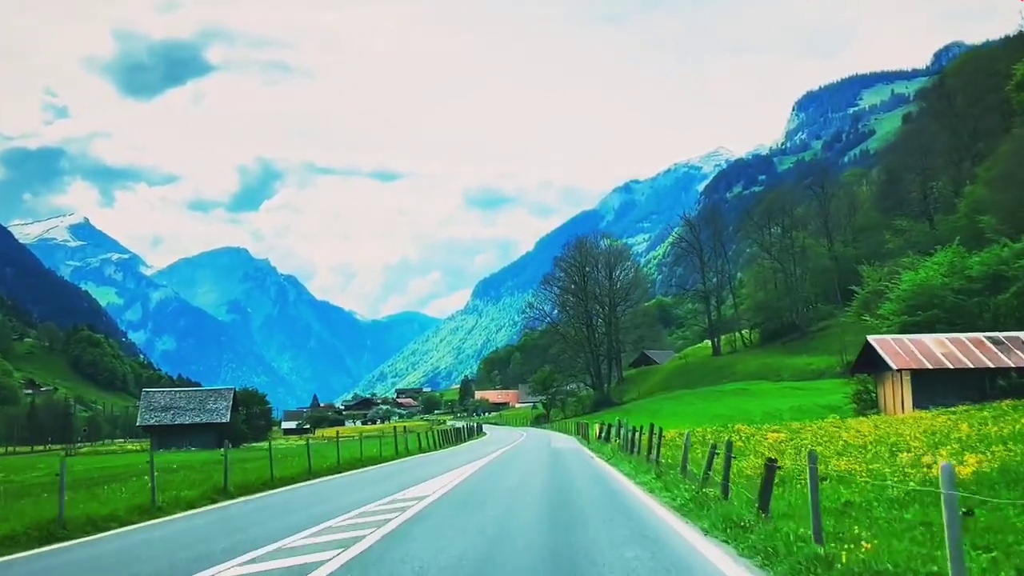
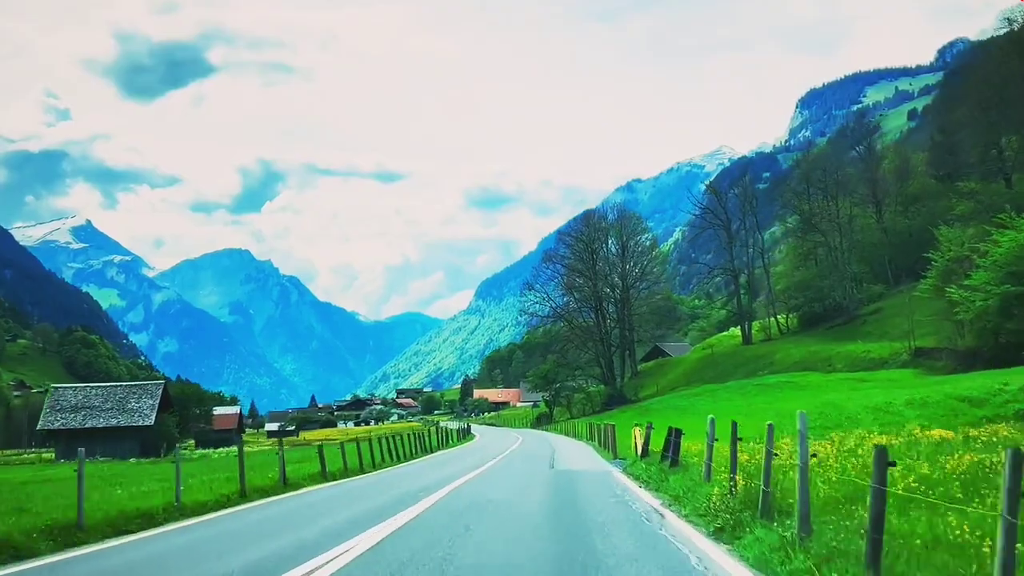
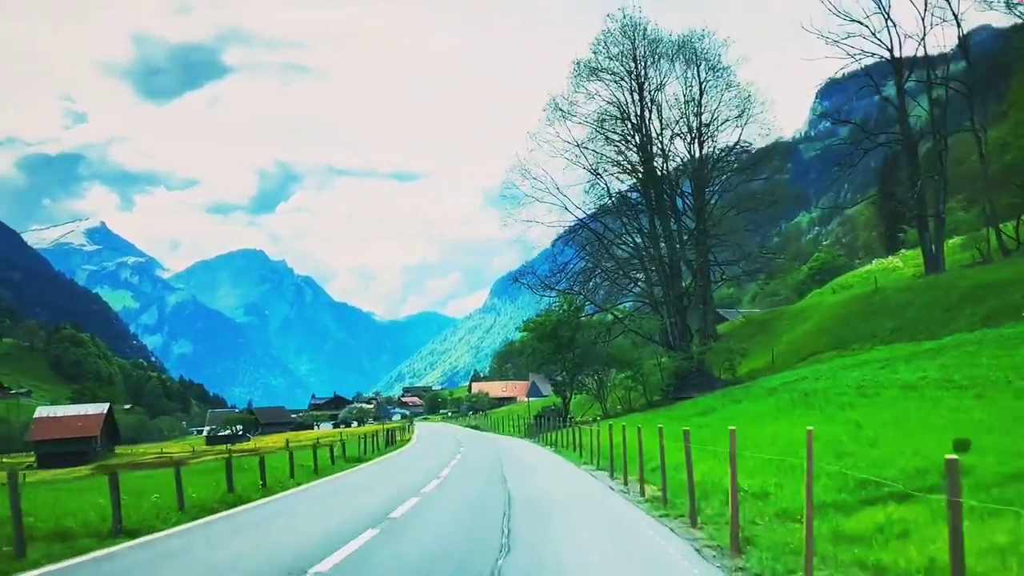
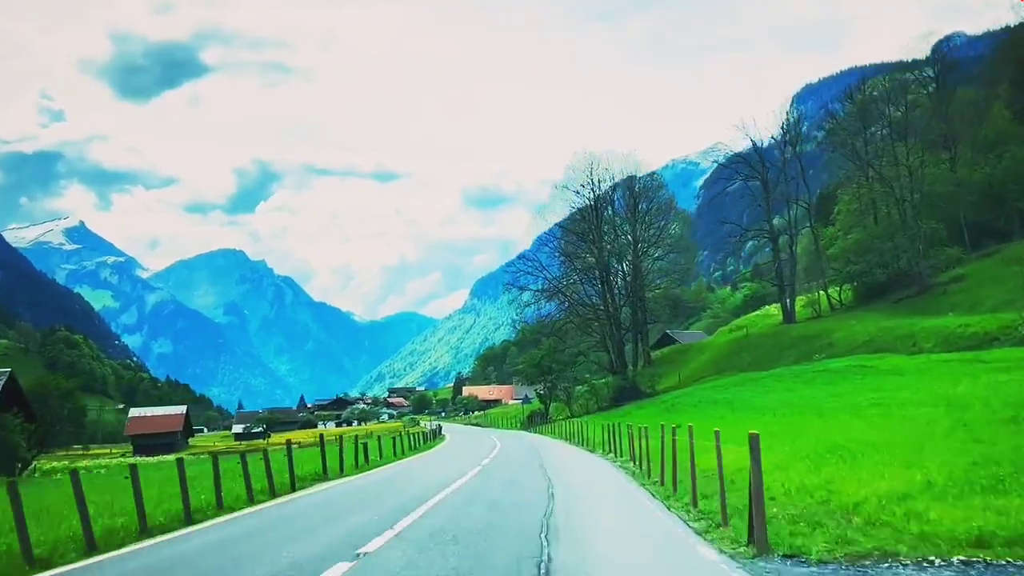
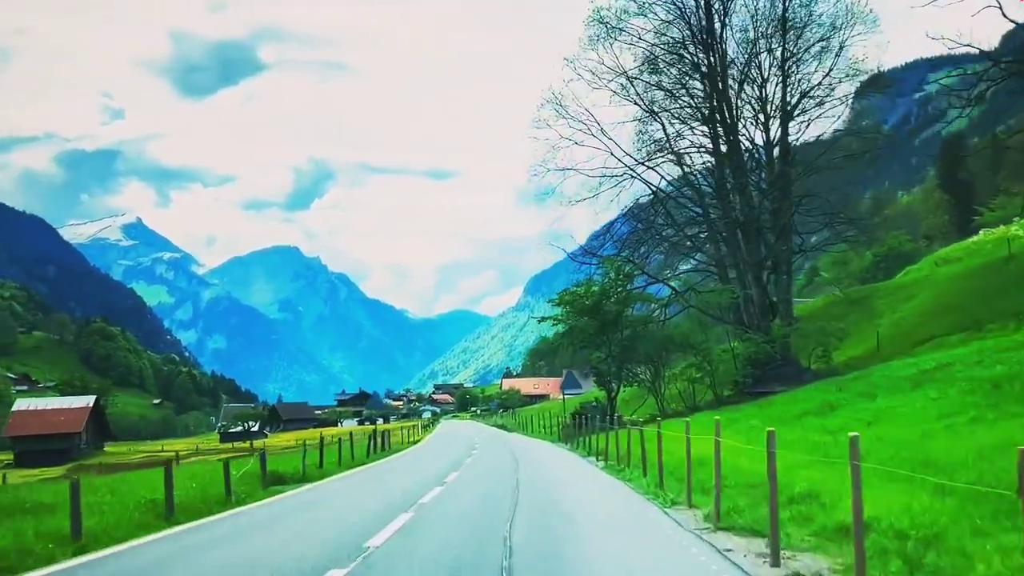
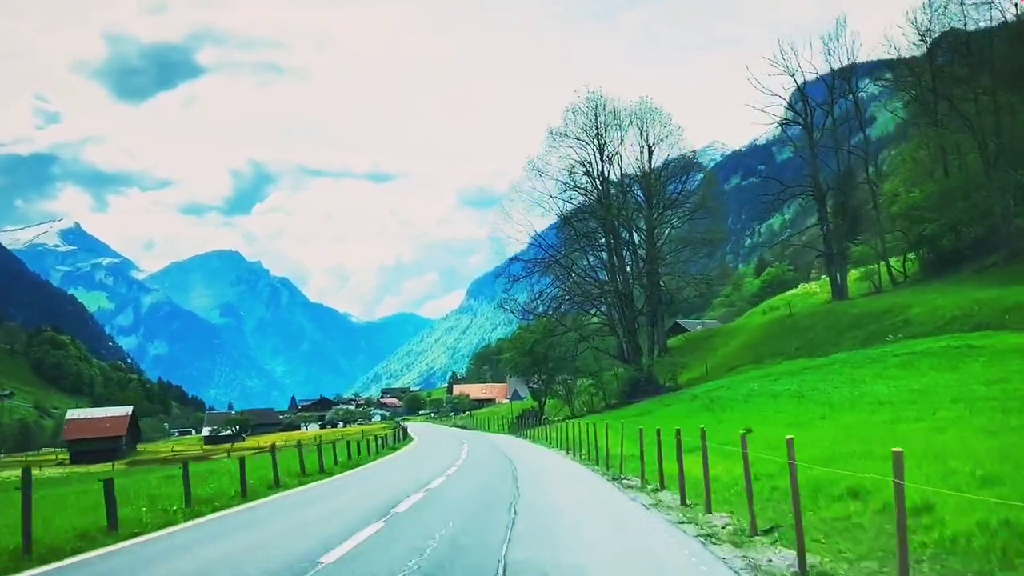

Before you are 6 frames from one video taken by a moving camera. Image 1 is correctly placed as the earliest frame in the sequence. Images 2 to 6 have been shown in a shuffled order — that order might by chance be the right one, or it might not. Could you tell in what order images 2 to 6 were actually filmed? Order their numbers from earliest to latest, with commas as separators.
2, 4, 6, 3, 5
